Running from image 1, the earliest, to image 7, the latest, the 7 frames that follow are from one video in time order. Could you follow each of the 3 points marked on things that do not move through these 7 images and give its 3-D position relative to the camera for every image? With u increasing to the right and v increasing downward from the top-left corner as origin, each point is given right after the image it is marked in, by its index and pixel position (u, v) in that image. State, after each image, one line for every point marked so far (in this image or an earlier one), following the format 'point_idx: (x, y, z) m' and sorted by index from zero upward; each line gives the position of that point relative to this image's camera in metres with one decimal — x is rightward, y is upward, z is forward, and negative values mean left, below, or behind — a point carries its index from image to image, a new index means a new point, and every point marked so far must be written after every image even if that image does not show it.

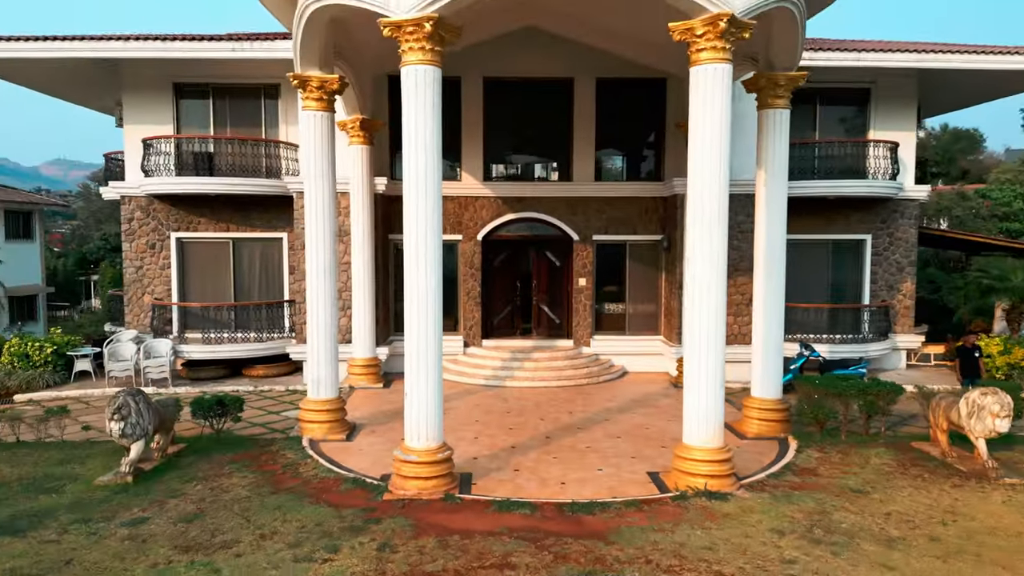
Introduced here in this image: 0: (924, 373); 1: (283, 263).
0: (+6.5, -1.3, +11.7) m
1: (-3.6, +0.4, +11.6) m
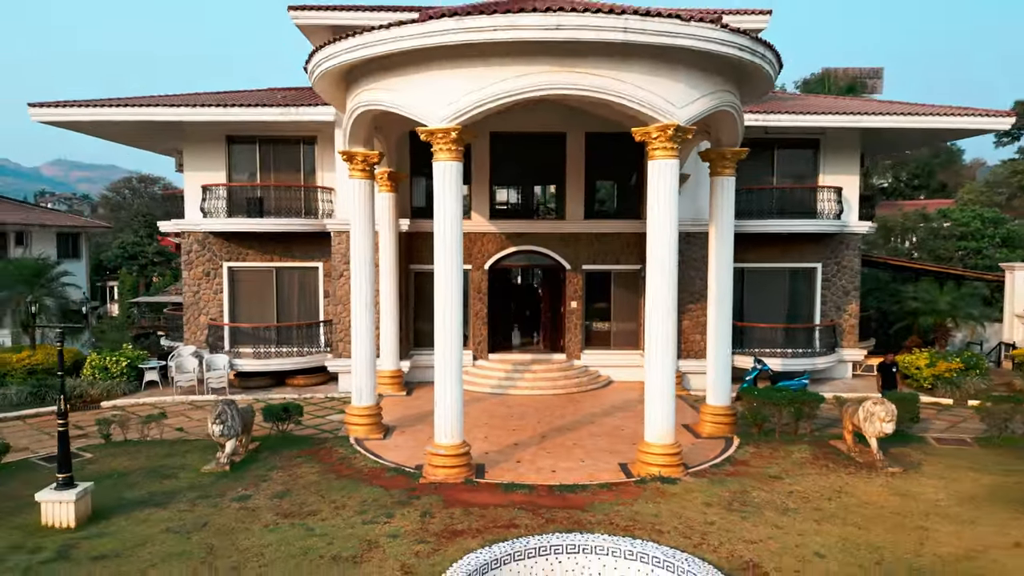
0: (+6.5, -1.7, +13.7) m
1: (-3.5, 0.0, +13.6) m
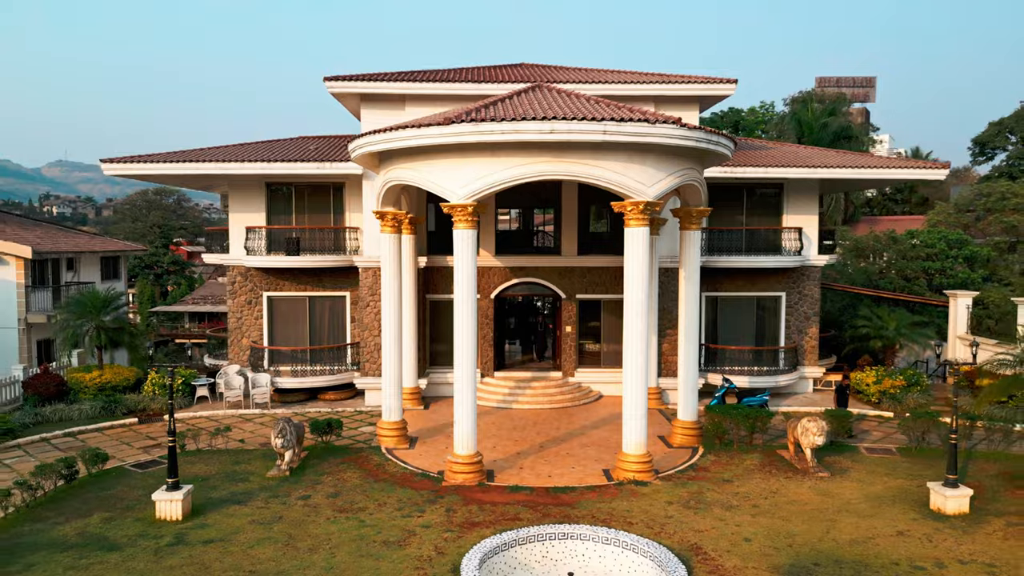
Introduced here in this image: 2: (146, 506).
0: (+6.6, -2.3, +15.7) m
1: (-3.5, -0.5, +15.6) m
2: (-4.4, -2.7, +9.1) m
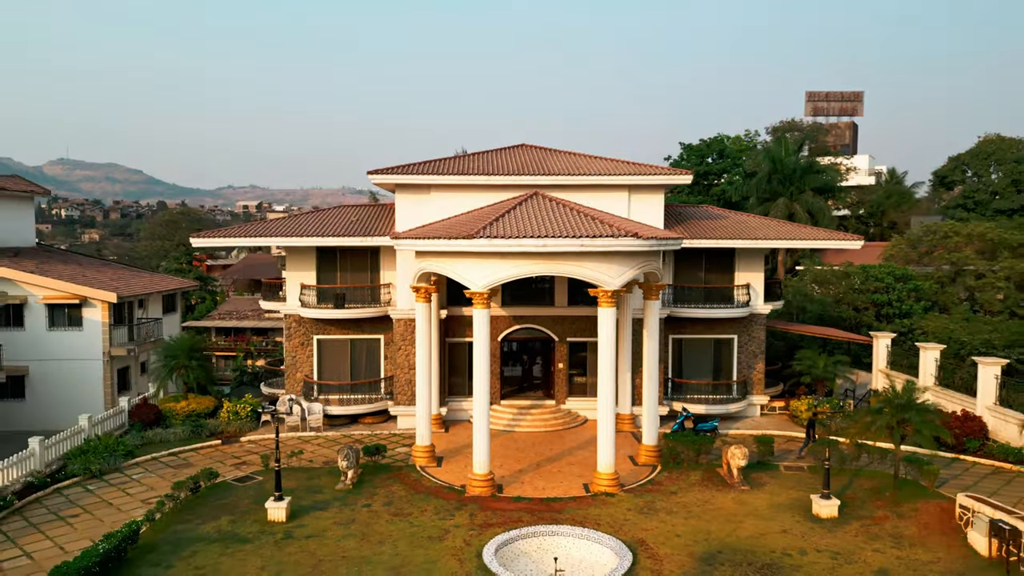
0: (+6.6, -3.4, +19.3) m
1: (-3.4, -1.7, +19.2) m
2: (-4.3, -3.8, +12.8) m
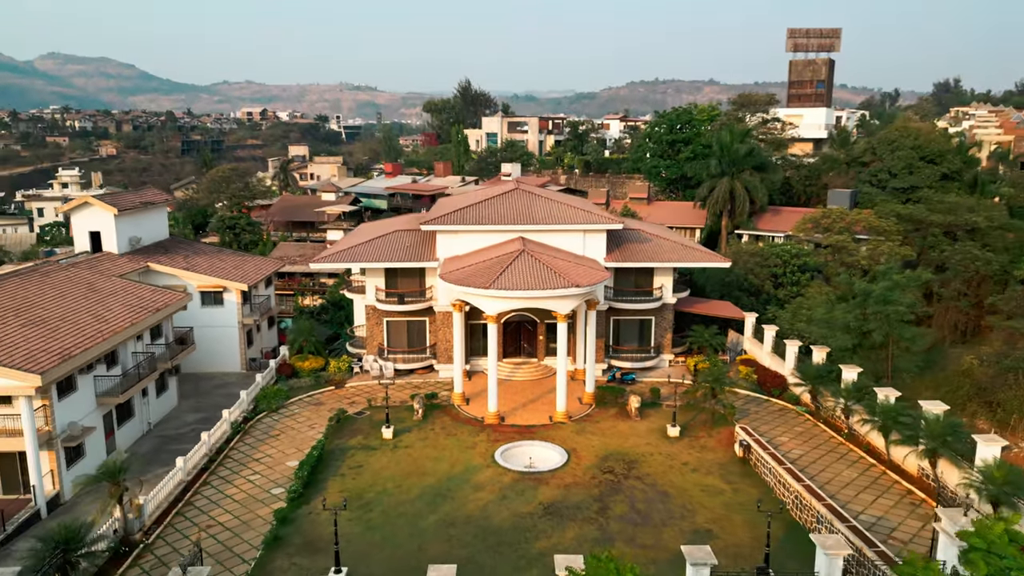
0: (+6.6, -3.4, +30.5) m
1: (-3.5, -1.6, +30.2) m
2: (-4.4, -4.7, +24.1) m
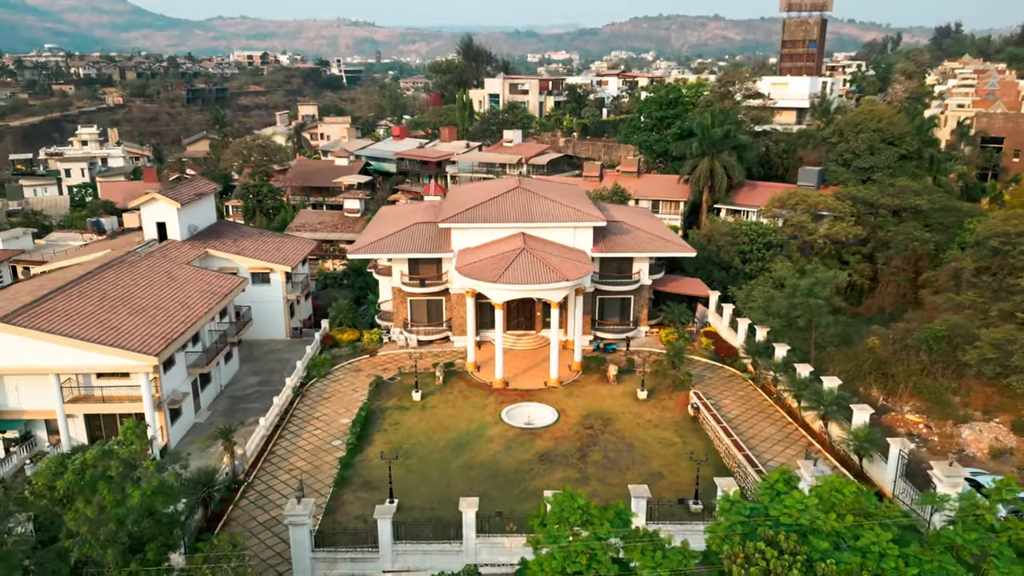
0: (+6.7, -2.5, +36.7) m
1: (-3.3, -0.9, +36.3) m
2: (-4.3, -4.4, +30.5) m
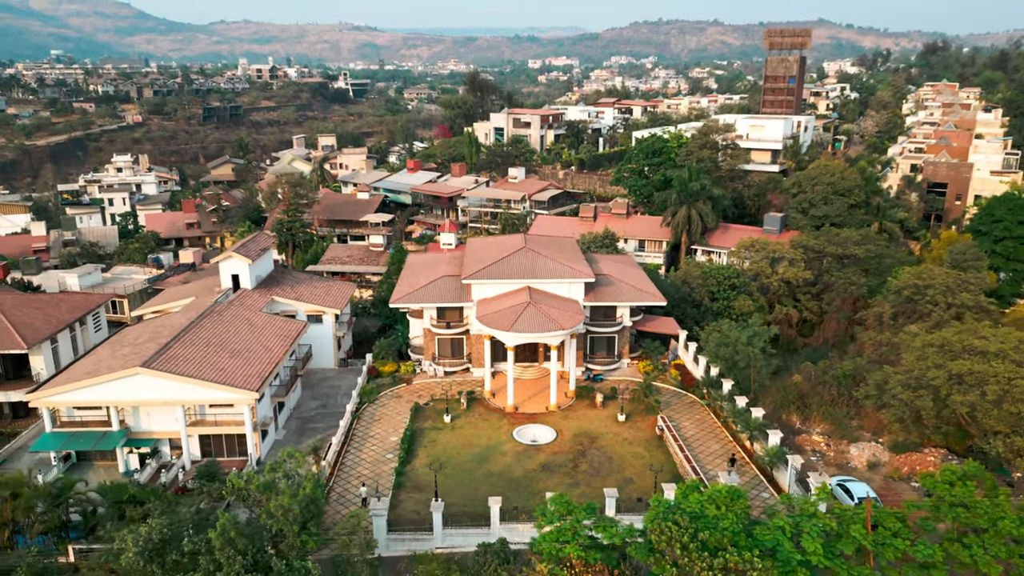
0: (+7.2, -5.0, +45.6) m
1: (-2.9, -3.4, +45.1) m
2: (-3.9, -6.9, +39.3) m
